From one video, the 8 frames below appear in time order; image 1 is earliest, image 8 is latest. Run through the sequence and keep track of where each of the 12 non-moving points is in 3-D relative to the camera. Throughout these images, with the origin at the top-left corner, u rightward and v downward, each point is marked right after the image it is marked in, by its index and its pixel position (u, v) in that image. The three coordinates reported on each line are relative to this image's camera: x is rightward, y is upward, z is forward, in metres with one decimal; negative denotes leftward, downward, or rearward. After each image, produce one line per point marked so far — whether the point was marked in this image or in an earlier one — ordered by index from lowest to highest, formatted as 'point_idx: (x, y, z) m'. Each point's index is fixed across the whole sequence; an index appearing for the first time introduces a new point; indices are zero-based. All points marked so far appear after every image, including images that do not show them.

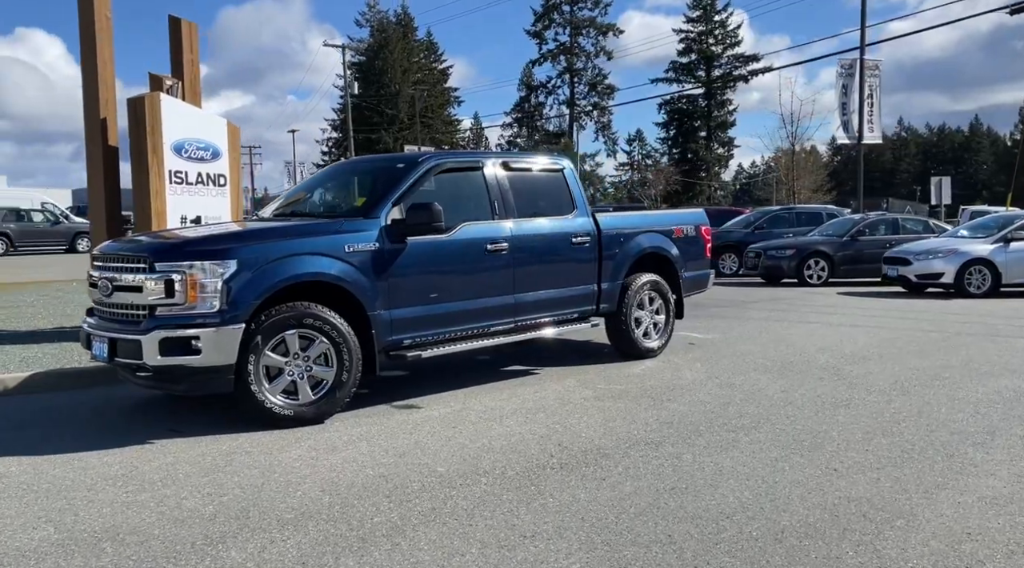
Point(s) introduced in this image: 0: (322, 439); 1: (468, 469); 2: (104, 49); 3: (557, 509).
0: (-1.3, -1.0, +4.7) m
1: (-0.2, -1.0, +3.9) m
2: (-6.1, +3.5, +10.6) m
3: (+0.2, -1.0, +3.2) m
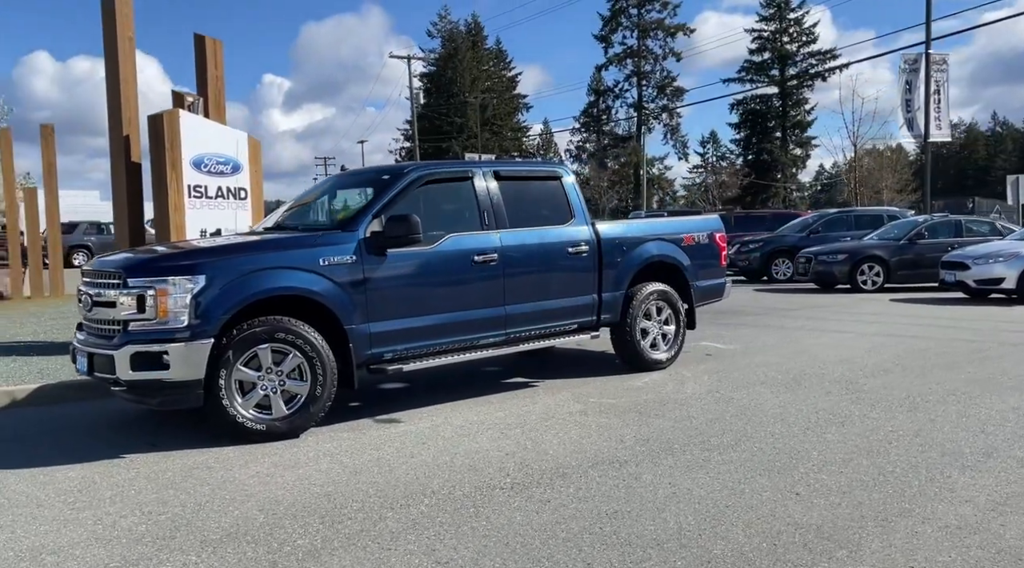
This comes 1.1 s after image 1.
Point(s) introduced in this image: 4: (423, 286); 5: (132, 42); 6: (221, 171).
0: (-1.5, -1.1, +4.6) m
1: (-0.5, -1.1, +3.8) m
2: (-5.9, +3.3, +11.0) m
3: (-0.1, -1.1, +3.1) m
4: (-0.7, 0.0, +5.8) m
5: (-5.8, +3.7, +11.1) m
6: (-4.6, +1.8, +11.5) m
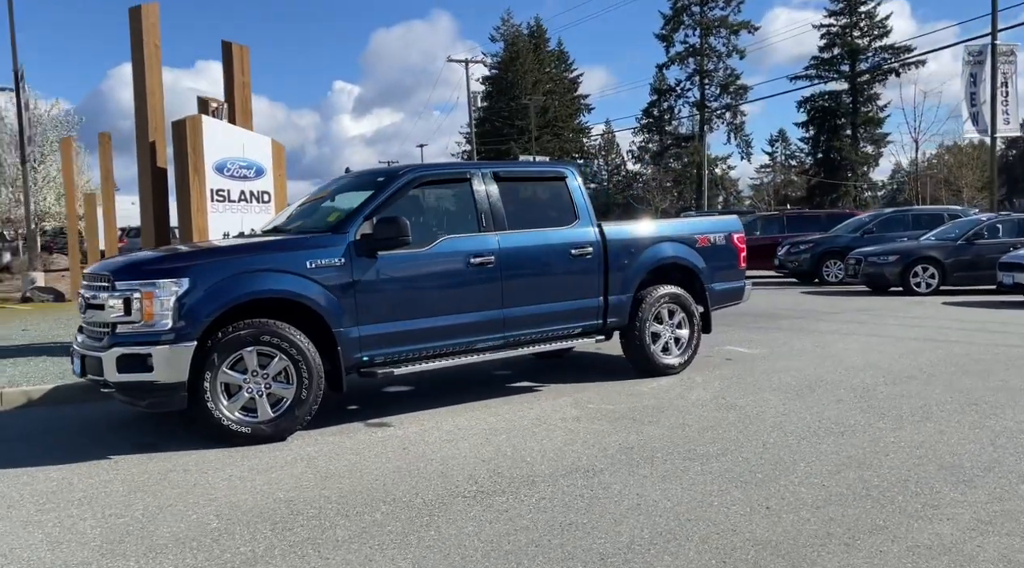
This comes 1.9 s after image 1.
0: (-1.6, -1.1, +4.6) m
1: (-0.7, -1.1, +3.7) m
2: (-5.6, +3.2, +11.3) m
3: (-0.3, -1.1, +3.0) m
4: (-0.8, 0.0, +5.8) m
5: (-5.5, +3.7, +11.3) m
6: (-4.3, +1.8, +11.7) m
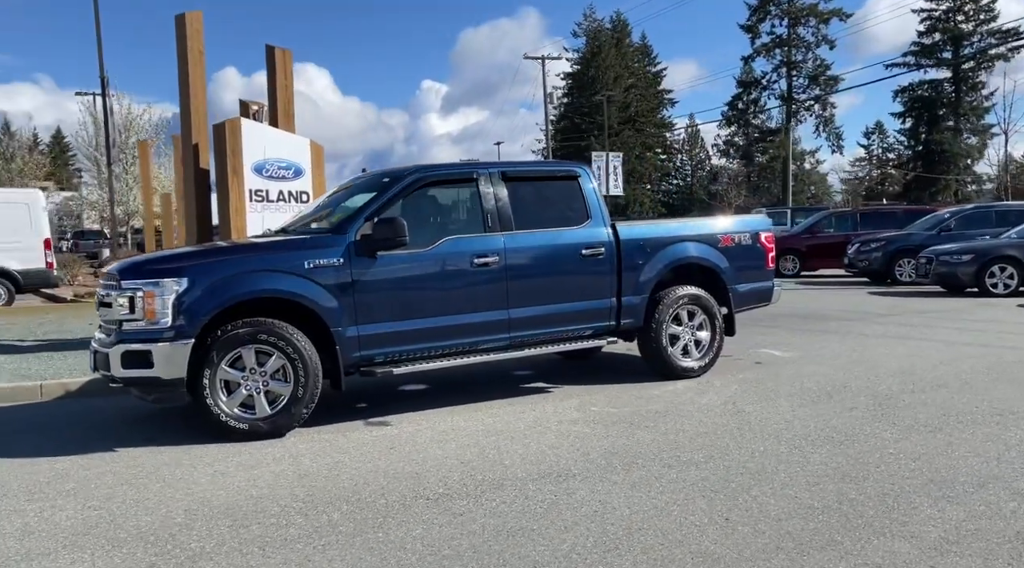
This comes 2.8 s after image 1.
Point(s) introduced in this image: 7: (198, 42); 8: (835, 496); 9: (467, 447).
0: (-1.7, -1.1, +4.7) m
1: (-0.9, -1.1, +3.7) m
2: (-5.1, +3.2, +11.7) m
3: (-0.6, -1.1, +3.0) m
4: (-0.8, 0.0, +5.8) m
5: (-5.0, +3.7, +11.7) m
6: (-3.8, +1.8, +12.0) m
7: (-5.1, +3.9, +11.7) m
8: (+1.5, -1.0, +3.4) m
9: (-0.3, -1.1, +4.6) m
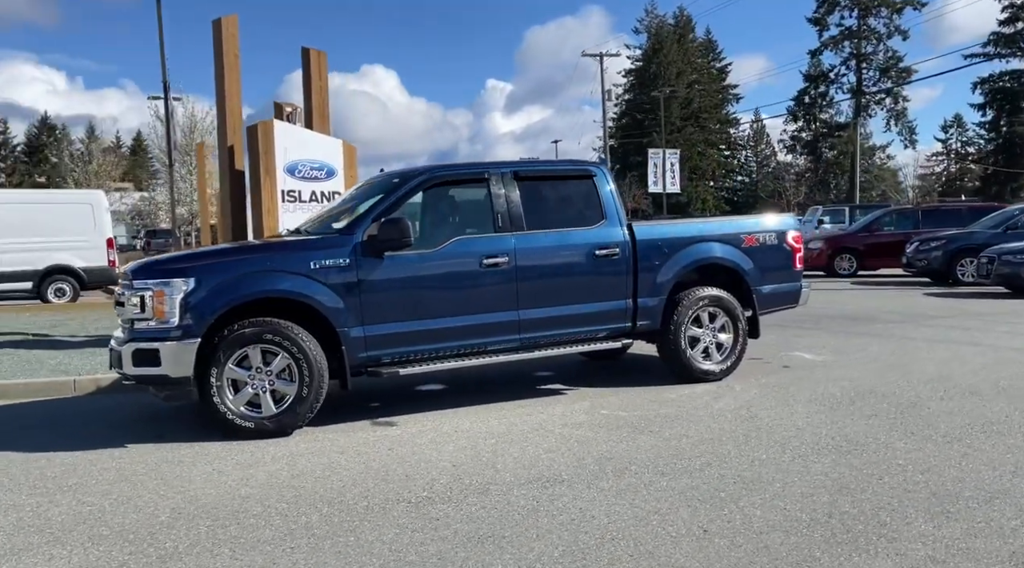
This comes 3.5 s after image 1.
0: (-1.7, -1.1, +4.8) m
1: (-0.9, -1.1, +3.7) m
2: (-4.6, +3.3, +11.9) m
3: (-0.7, -1.1, +3.0) m
4: (-0.7, 0.0, +5.8) m
5: (-4.6, +3.7, +12.0) m
6: (-3.3, +1.8, +12.2) m
7: (-4.6, +4.0, +12.0) m
8: (+1.4, -1.0, +3.2) m
9: (-0.3, -1.1, +4.6) m
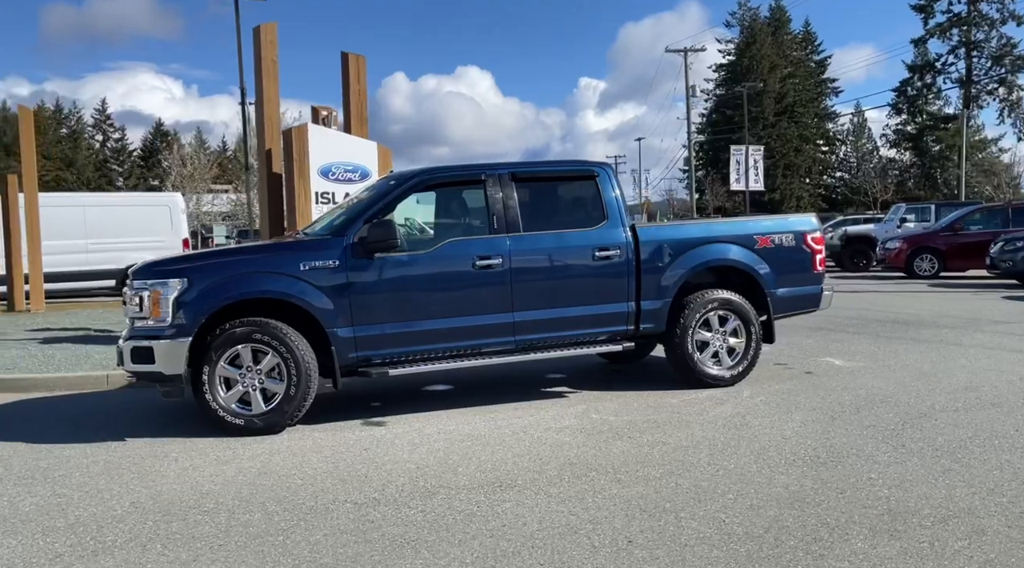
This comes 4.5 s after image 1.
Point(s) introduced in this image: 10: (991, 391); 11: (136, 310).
0: (-1.9, -1.1, +4.9) m
1: (-1.2, -1.1, +3.8) m
2: (-4.1, +3.3, +12.3) m
3: (-1.0, -1.1, +3.0) m
4: (-0.8, -0.1, +5.8) m
5: (-4.0, +3.7, +12.4) m
6: (-2.8, +1.8, +12.4) m
7: (-4.1, +4.0, +12.3) m
8: (+1.1, -1.0, +3.1) m
9: (-0.5, -1.1, +4.6) m
10: (+4.3, -1.0, +6.4) m
11: (-2.8, -0.2, +5.4) m
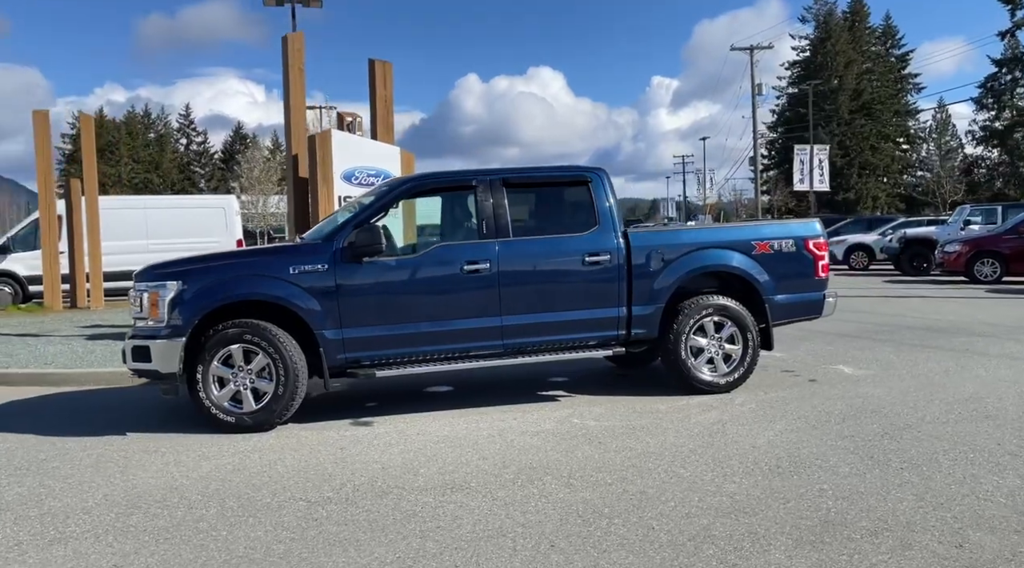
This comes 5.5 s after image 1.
0: (-2.1, -1.2, +5.1) m
1: (-1.5, -1.1, +4.0) m
2: (-3.8, +3.2, +12.6) m
3: (-1.3, -1.1, +3.2) m
4: (-0.9, -0.1, +6.0) m
5: (-3.7, +3.7, +12.7) m
6: (-2.5, +1.8, +12.7) m
7: (-3.8, +3.9, +12.7) m
8: (+0.8, -1.1, +3.1) m
9: (-0.7, -1.1, +4.7) m
10: (+4.2, -1.0, +6.2) m
11: (-3.0, -0.2, +5.7) m
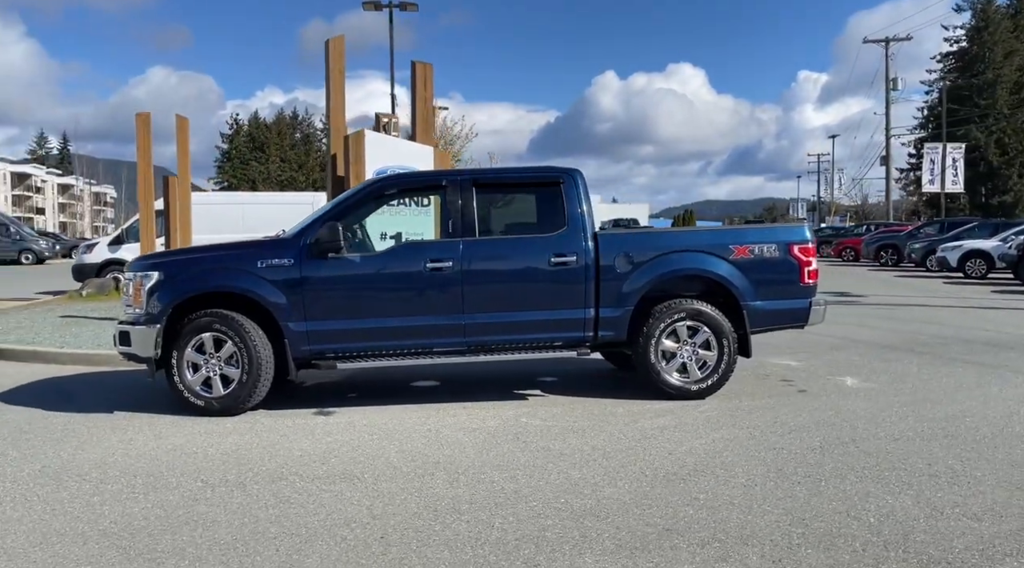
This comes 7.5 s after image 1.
0: (-2.5, -1.1, +5.5) m
1: (-2.1, -1.1, +4.3) m
2: (-3.3, +3.3, +13.2) m
3: (-2.0, -1.1, +3.5) m
4: (-1.3, -0.1, +6.2) m
5: (-3.2, +3.8, +13.2) m
6: (-2.0, +1.9, +13.0) m
7: (-3.2, +4.0, +13.2) m
8: (+0.1, -1.1, +3.2) m
9: (-1.2, -1.1, +5.0) m
10: (+3.8, -1.1, +5.9) m
11: (-3.3, -0.1, +6.1) m
